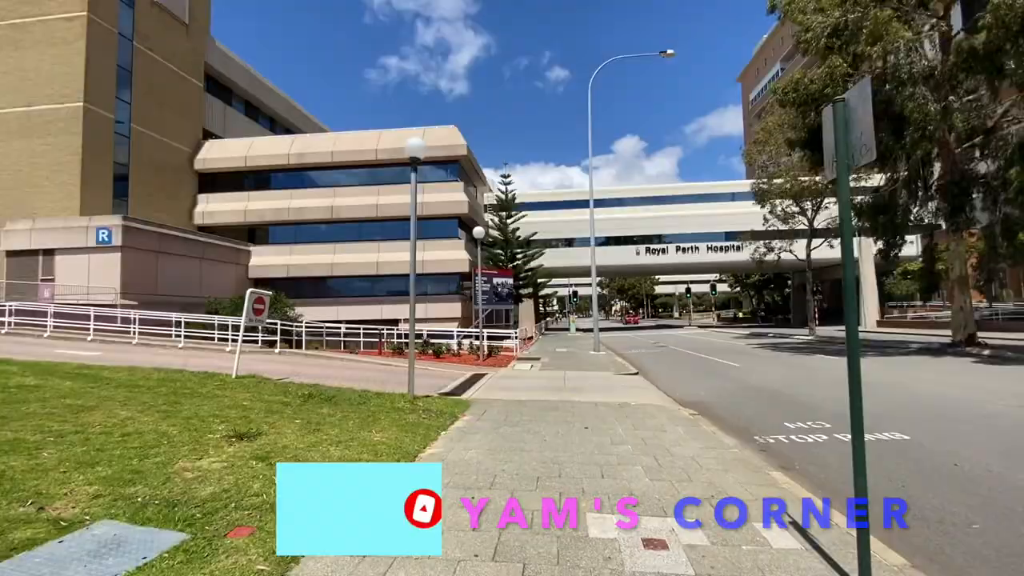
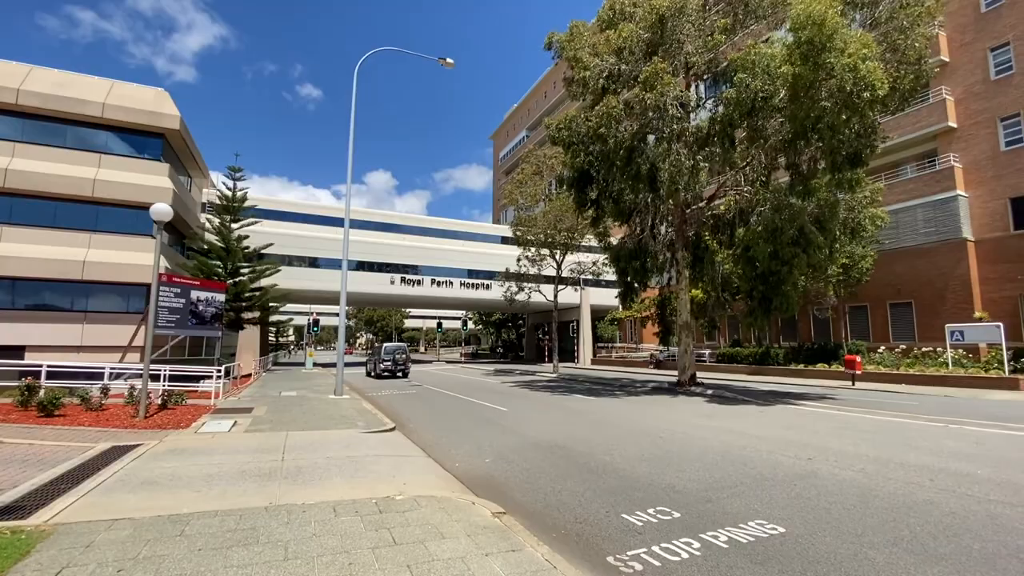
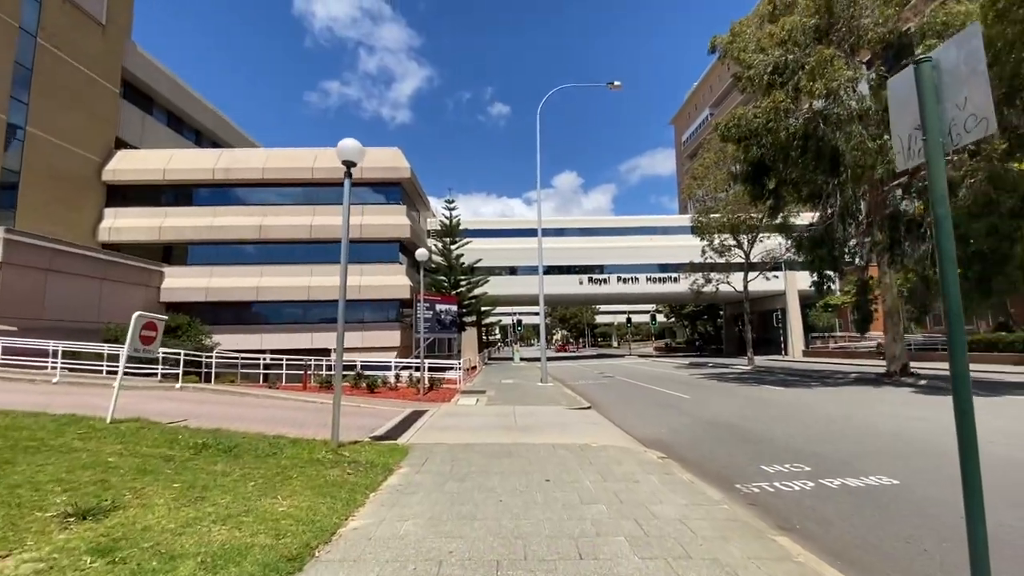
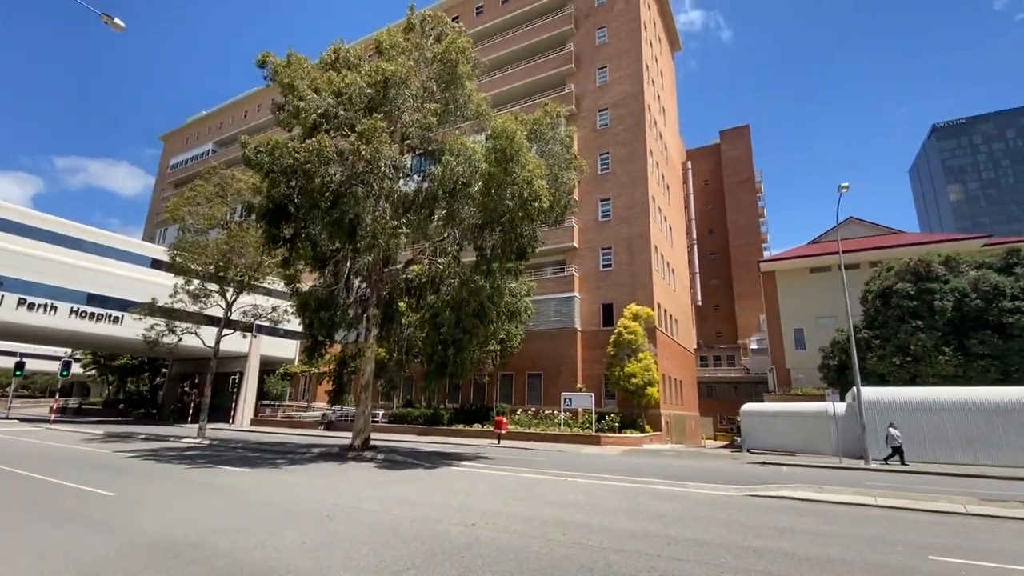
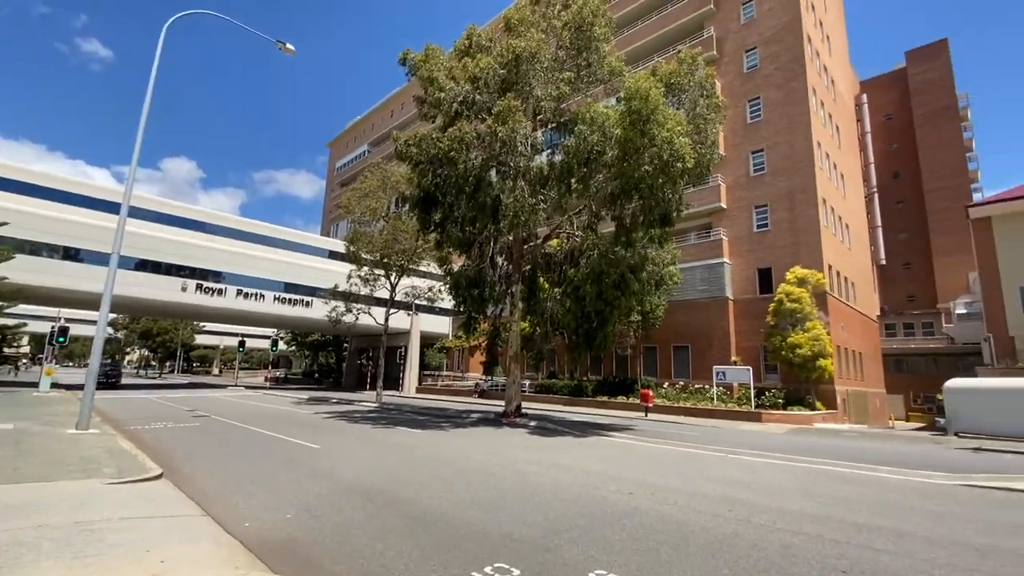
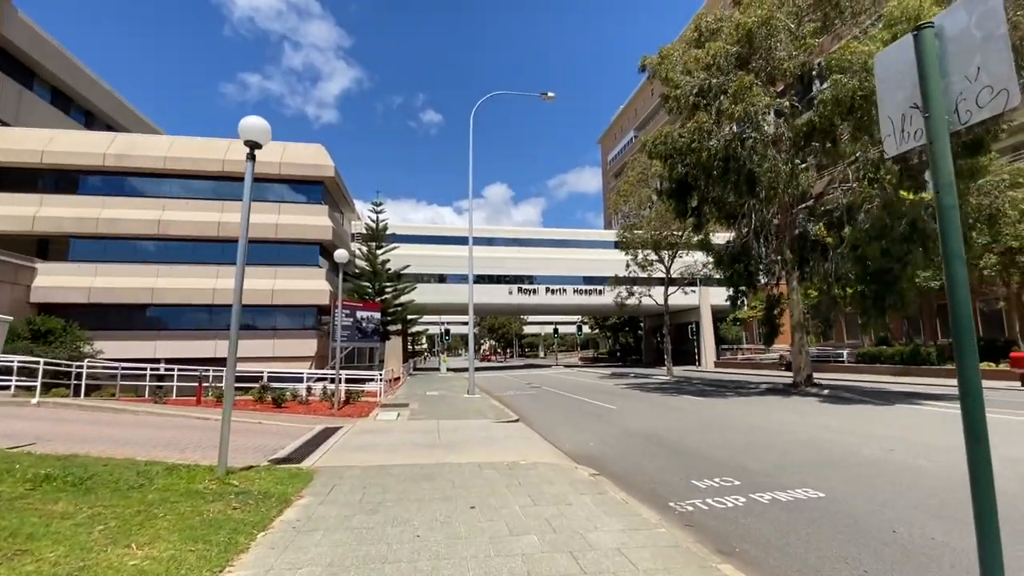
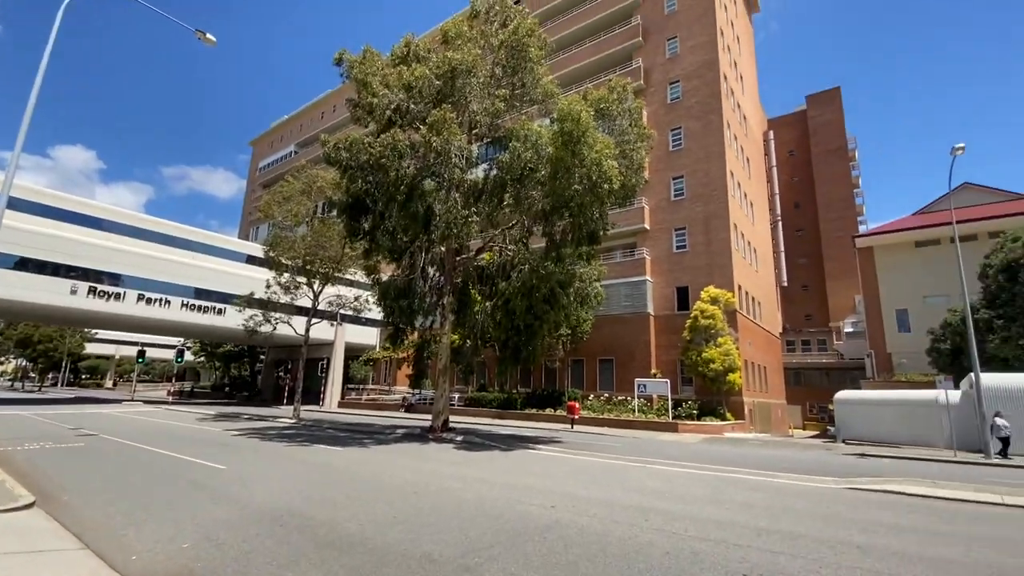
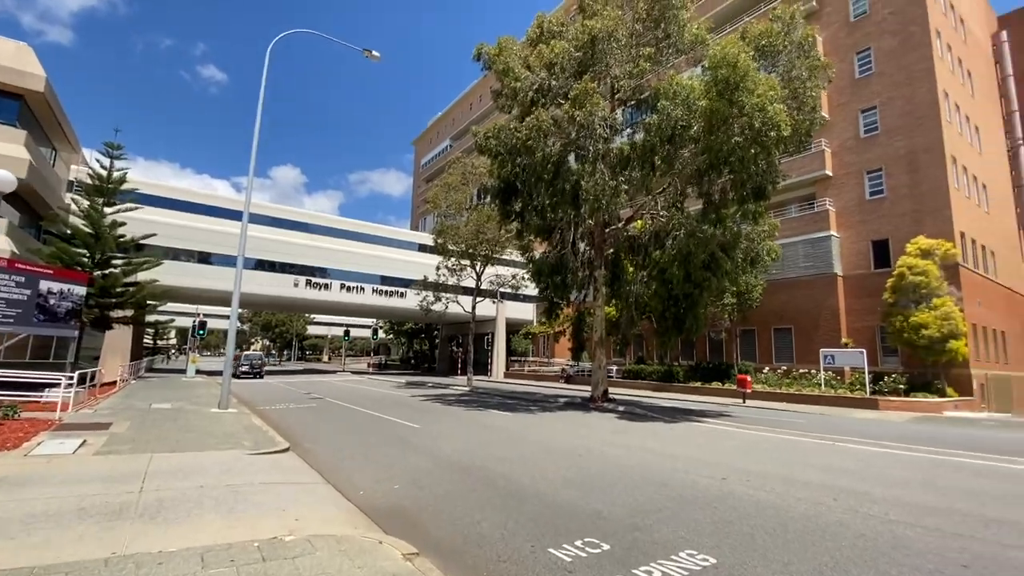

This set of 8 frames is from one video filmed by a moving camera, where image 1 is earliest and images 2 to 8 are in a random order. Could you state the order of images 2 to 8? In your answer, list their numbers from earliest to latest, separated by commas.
3, 6, 2, 8, 5, 7, 4
